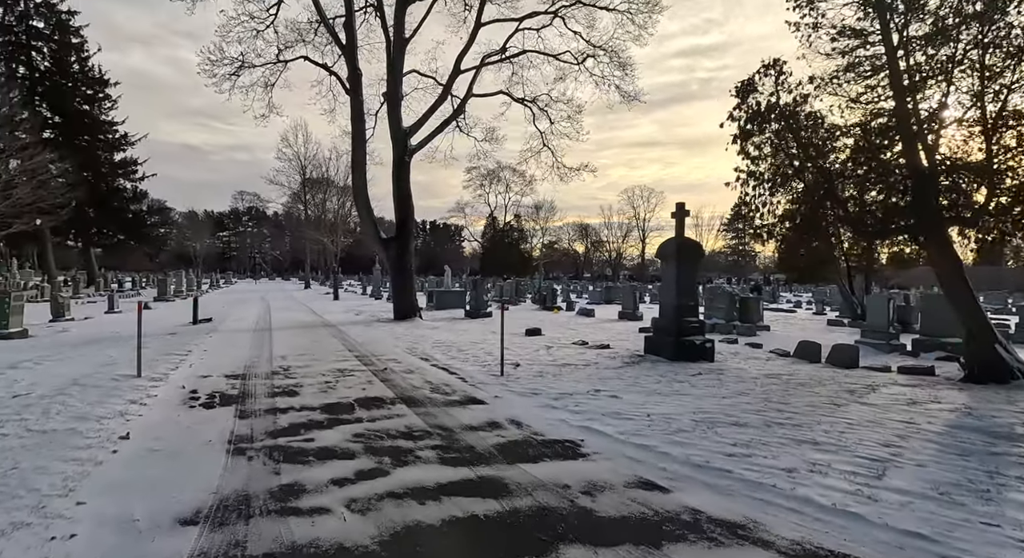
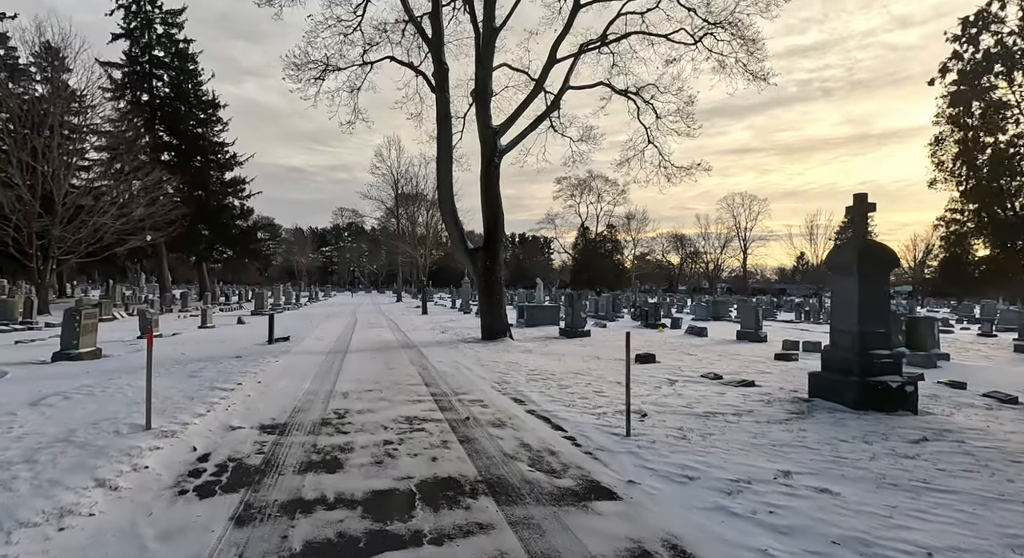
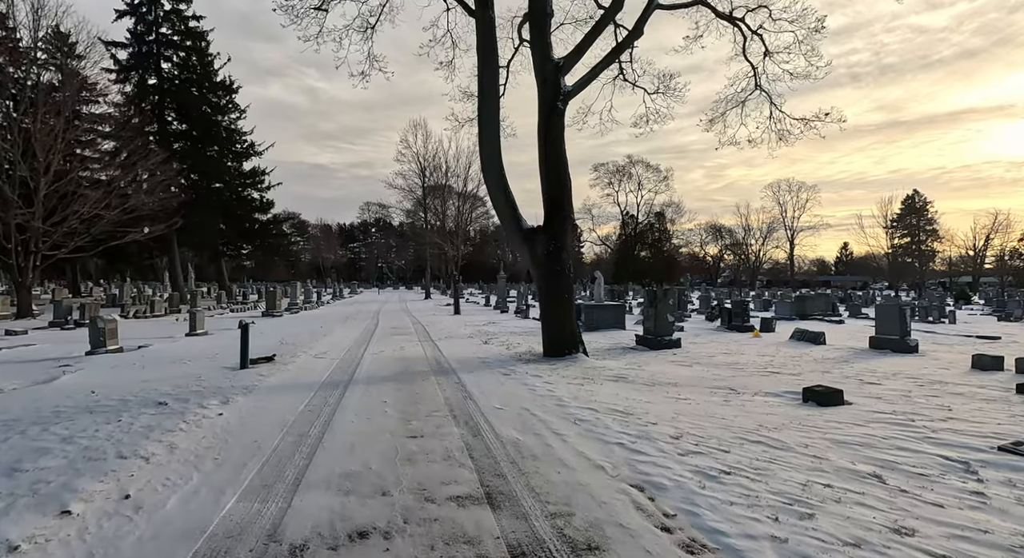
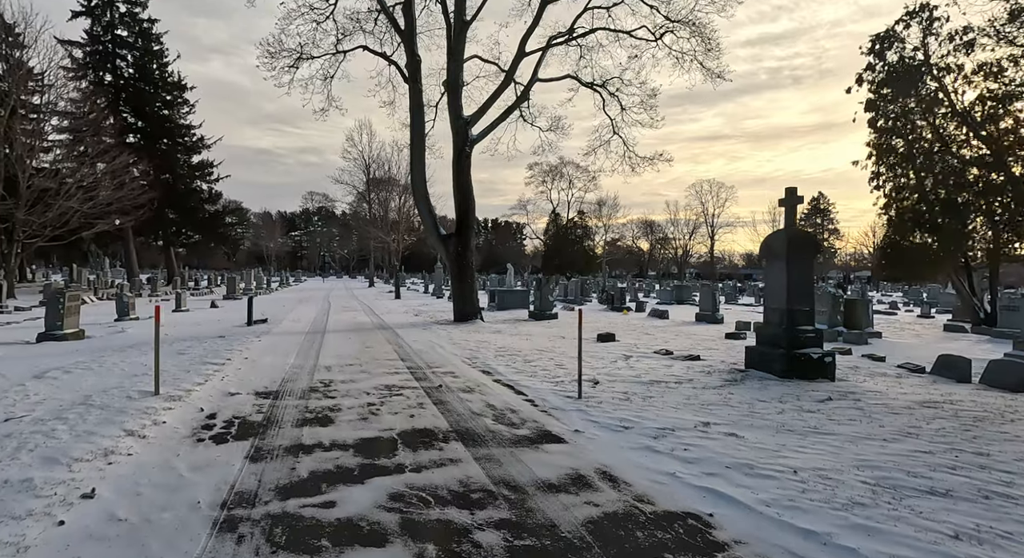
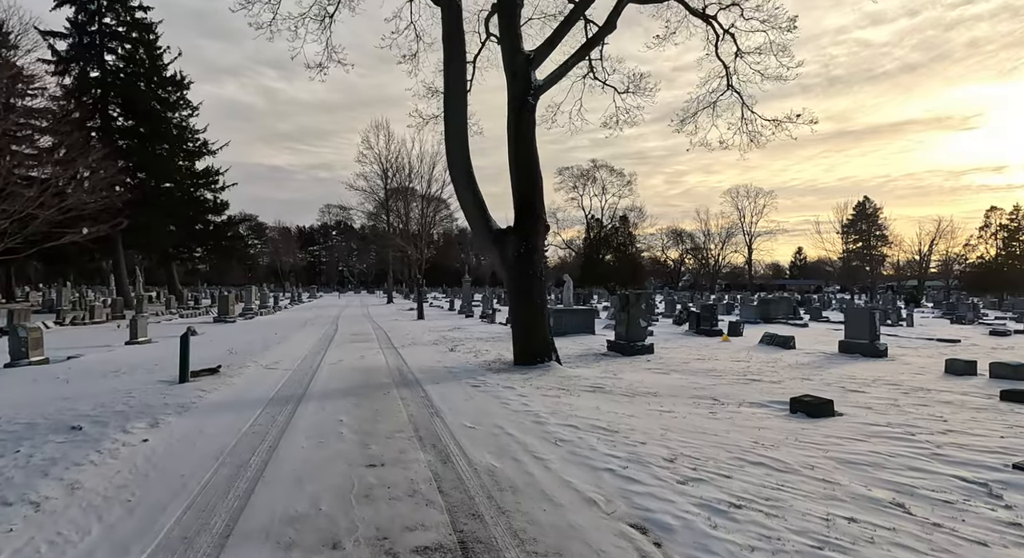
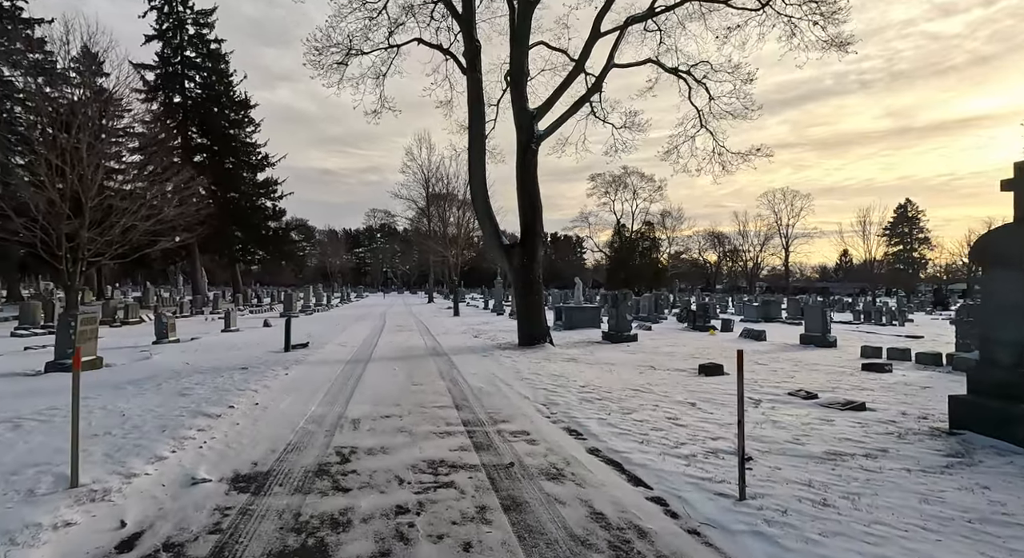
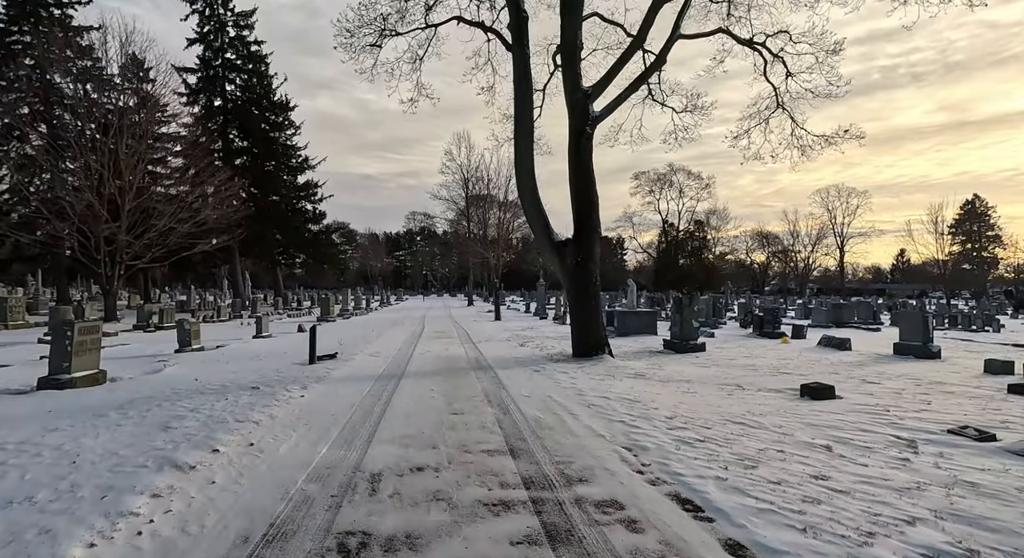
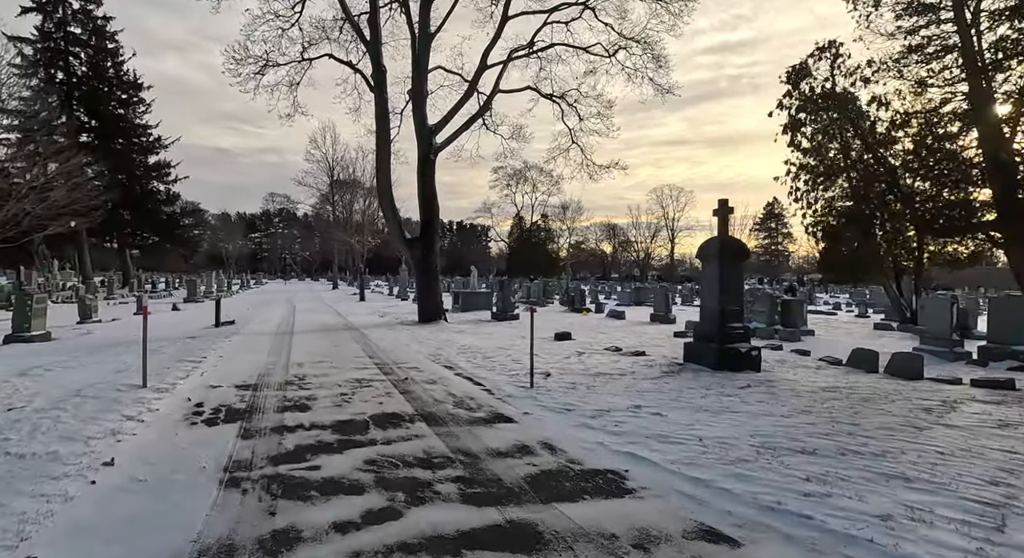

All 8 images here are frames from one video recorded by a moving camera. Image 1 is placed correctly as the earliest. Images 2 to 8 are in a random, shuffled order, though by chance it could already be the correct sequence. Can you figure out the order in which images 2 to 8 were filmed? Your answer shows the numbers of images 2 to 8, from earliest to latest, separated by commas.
8, 4, 2, 6, 7, 3, 5
